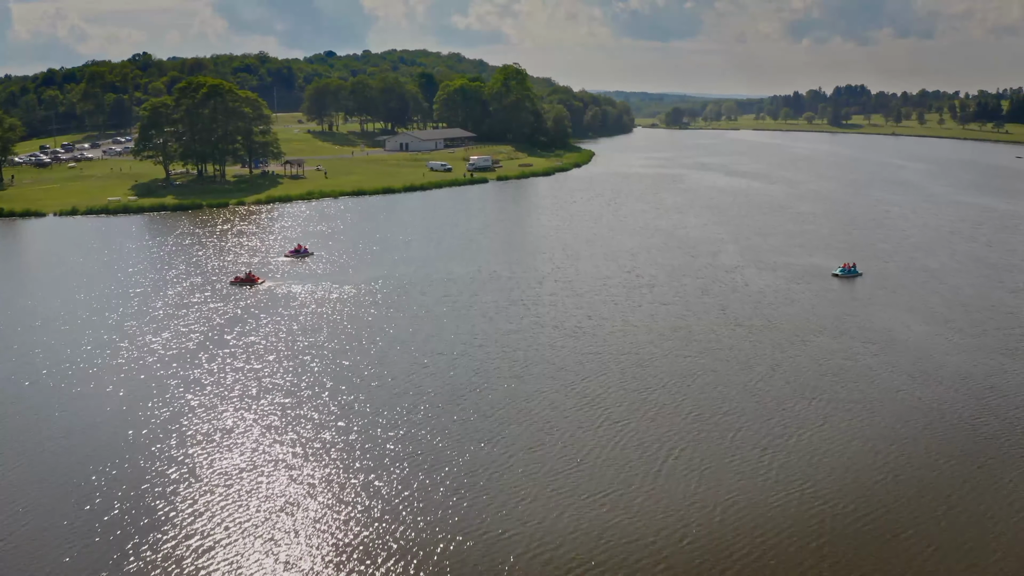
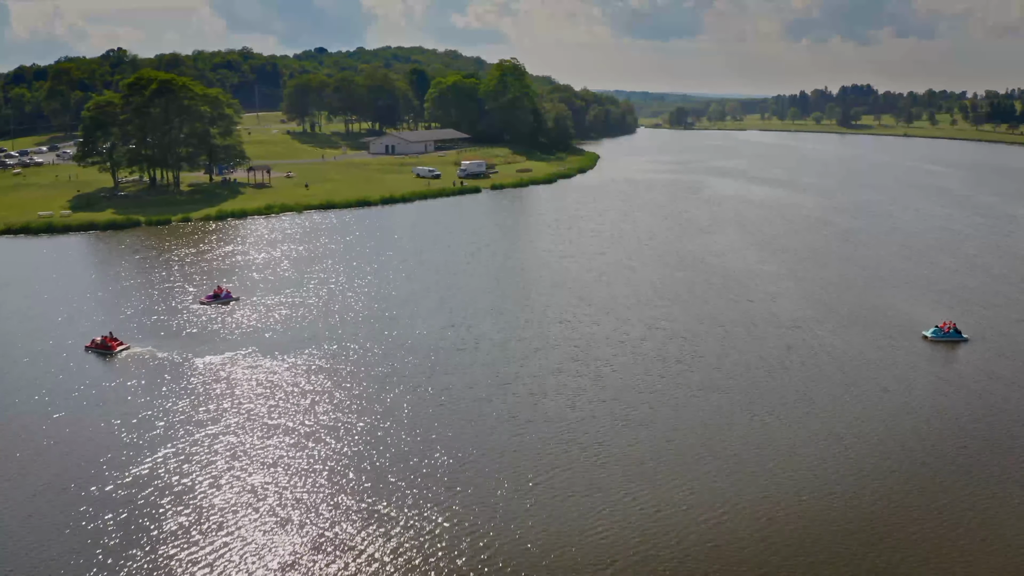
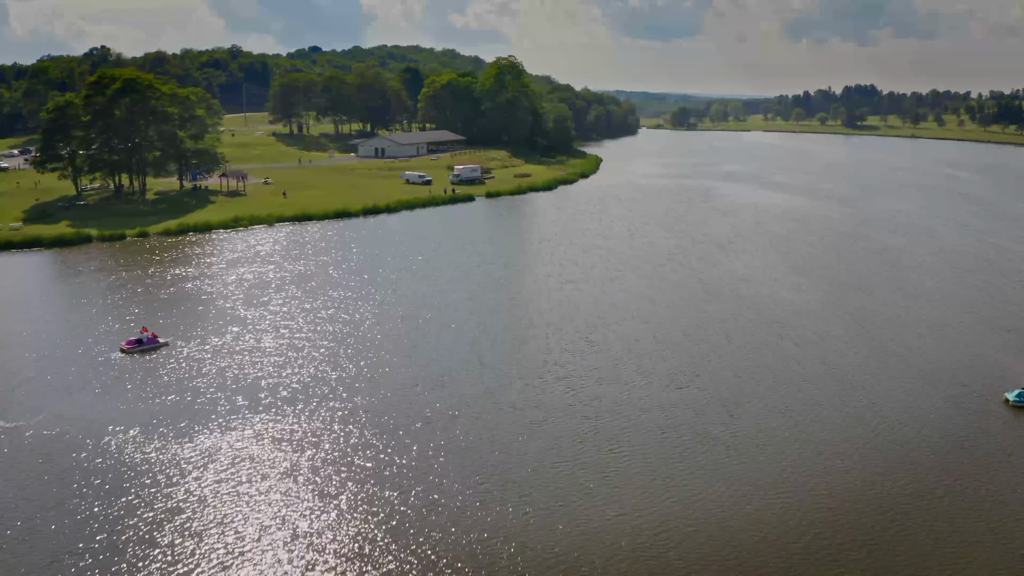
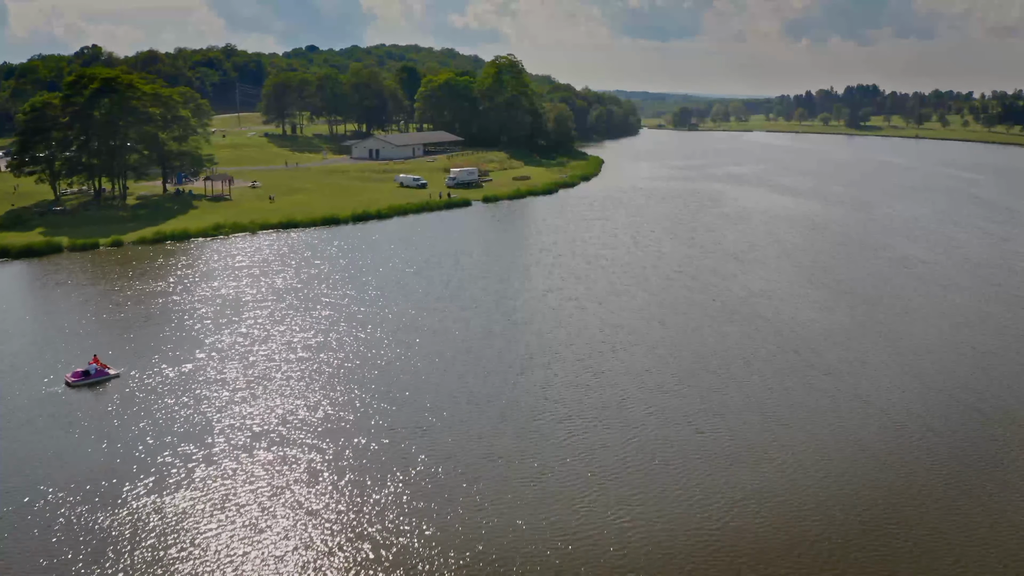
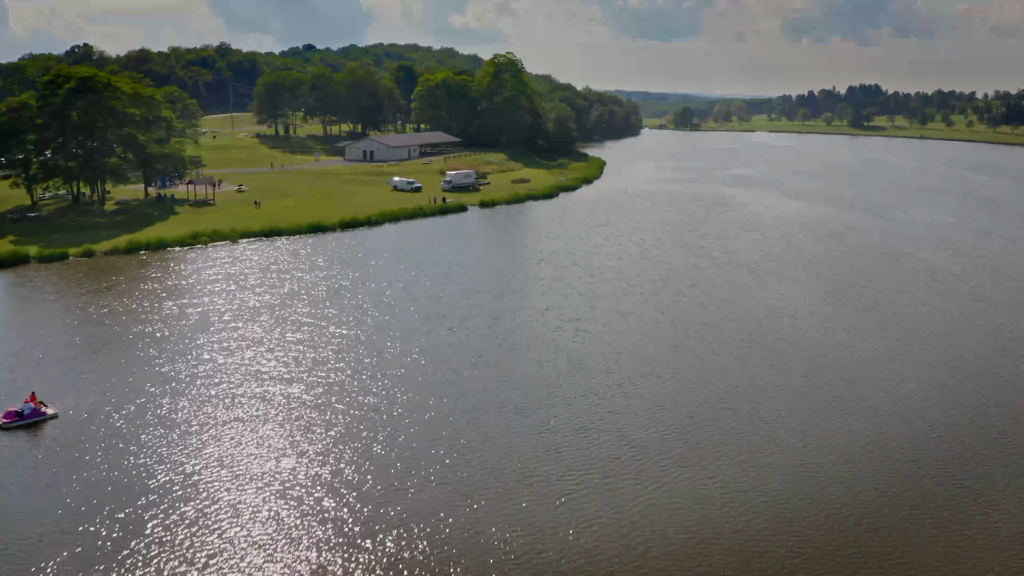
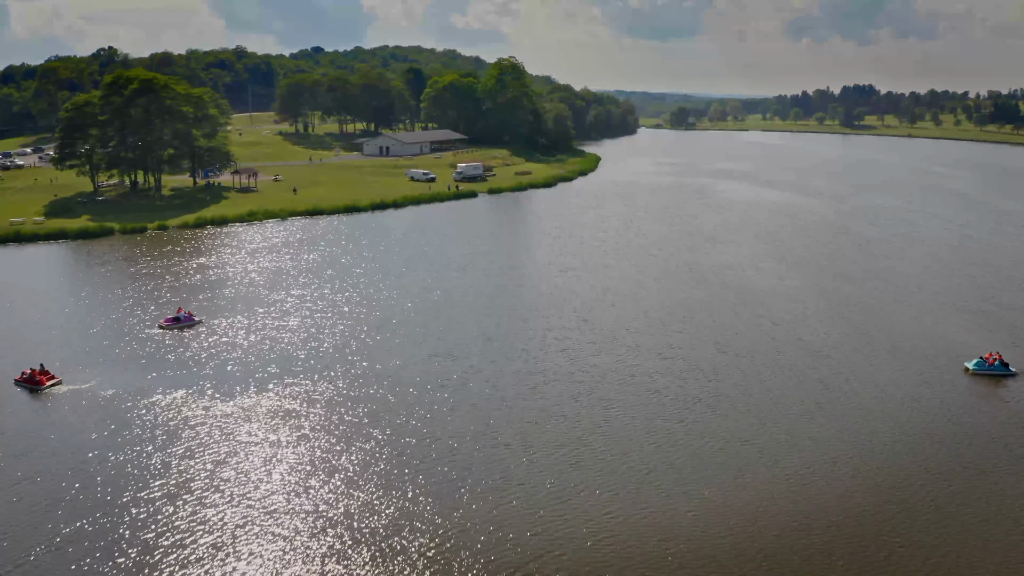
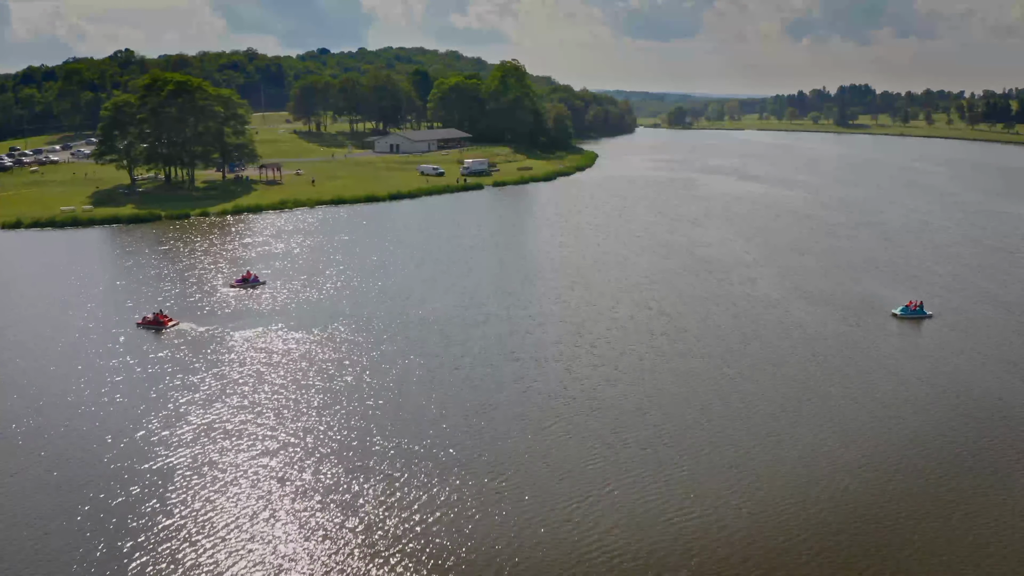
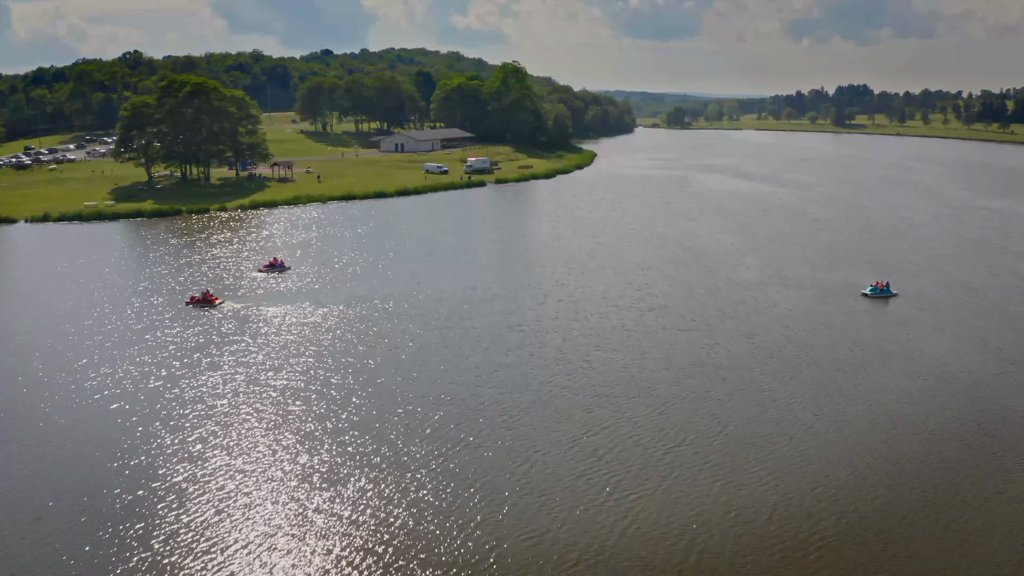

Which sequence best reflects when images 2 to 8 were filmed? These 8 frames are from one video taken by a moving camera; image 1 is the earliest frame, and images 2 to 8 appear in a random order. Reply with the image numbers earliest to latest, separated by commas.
8, 7, 2, 6, 3, 4, 5
